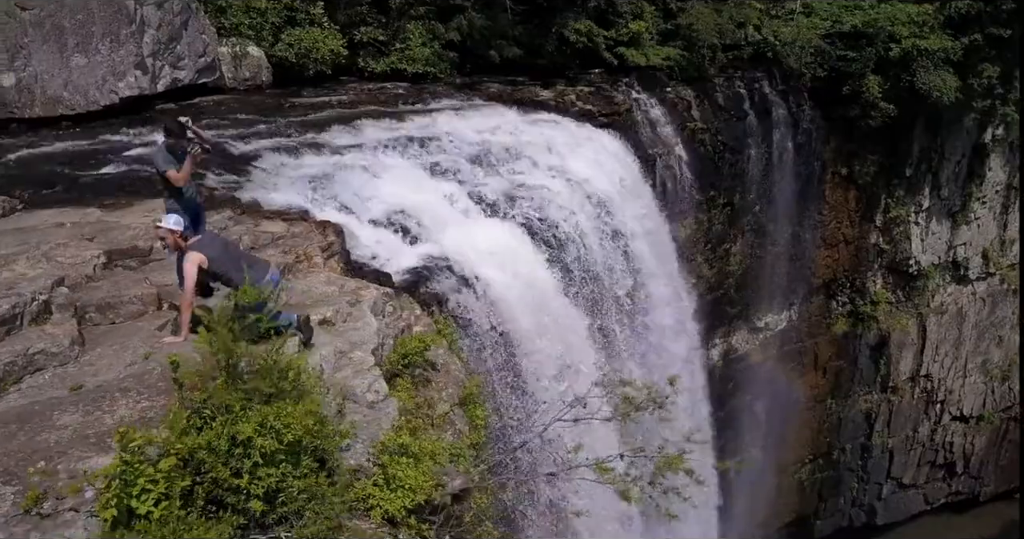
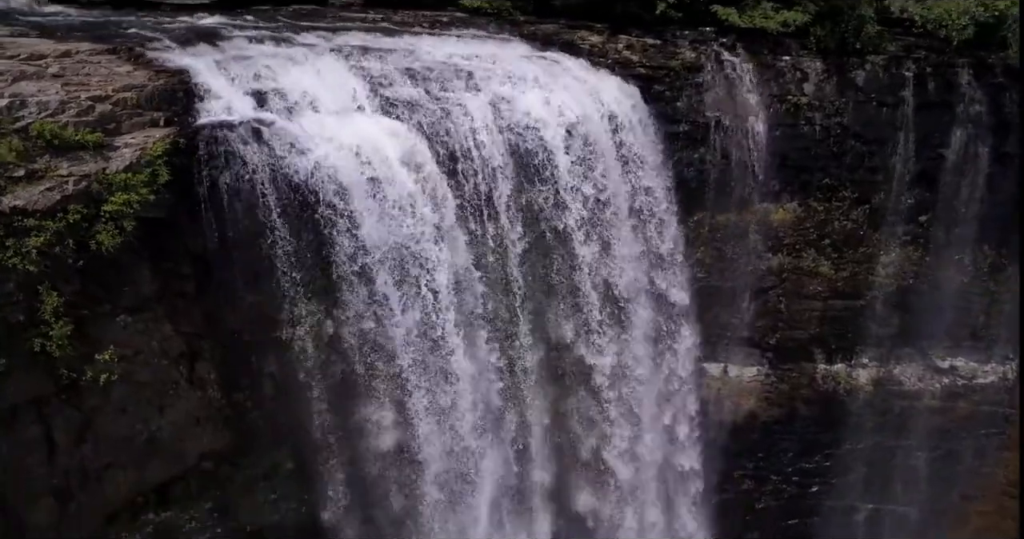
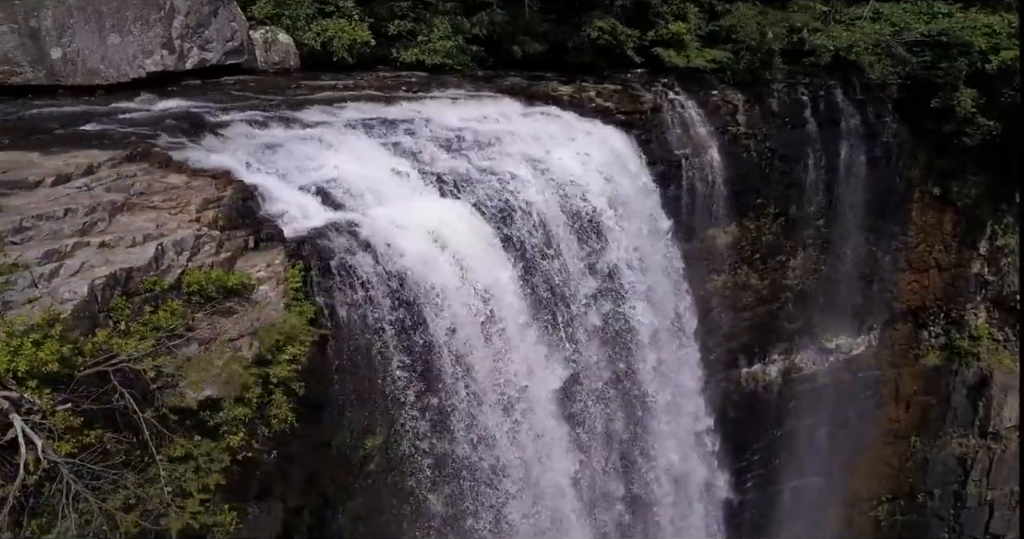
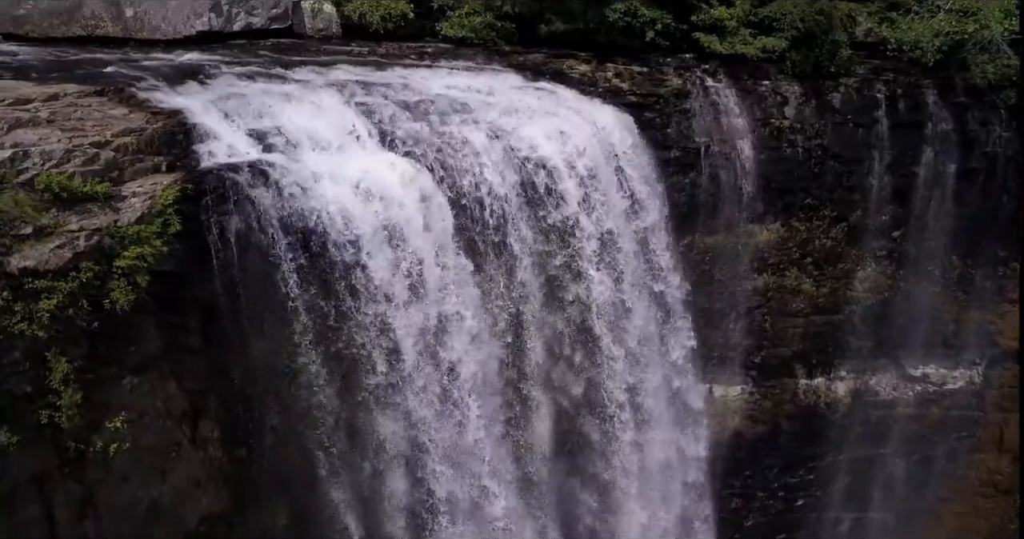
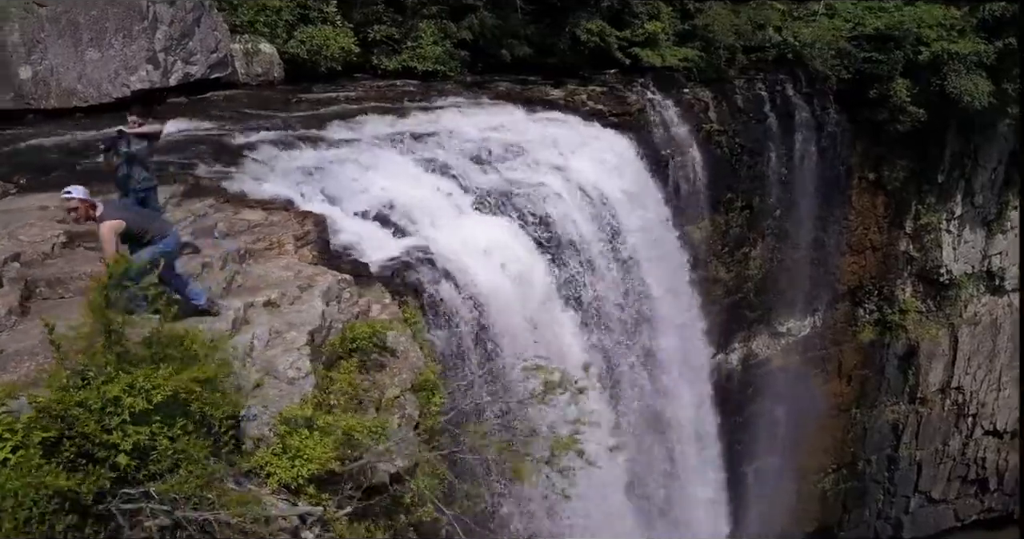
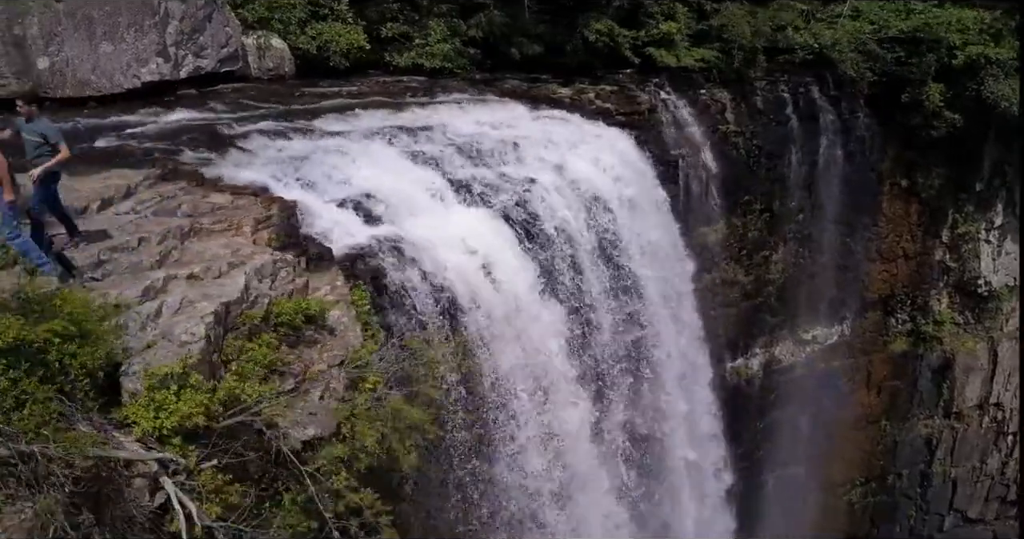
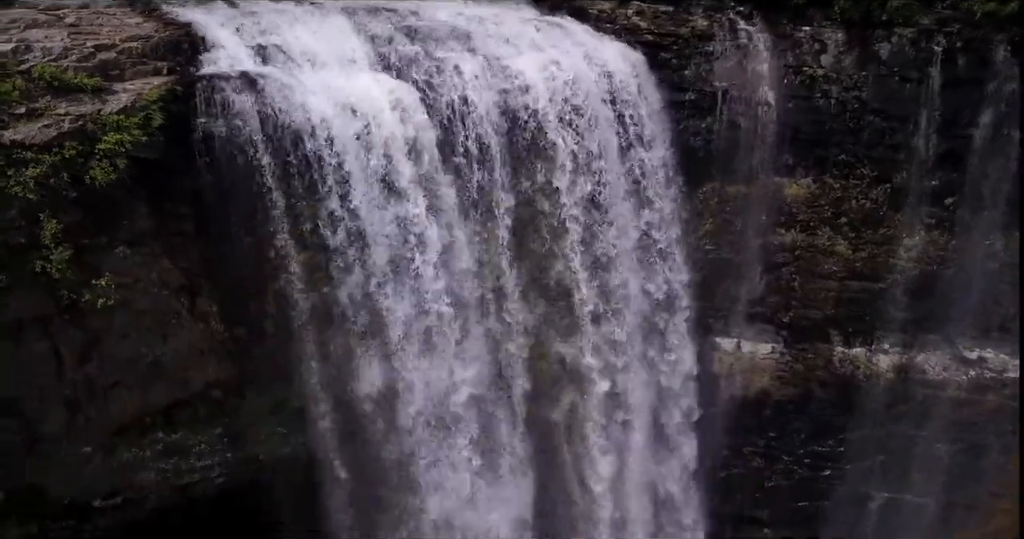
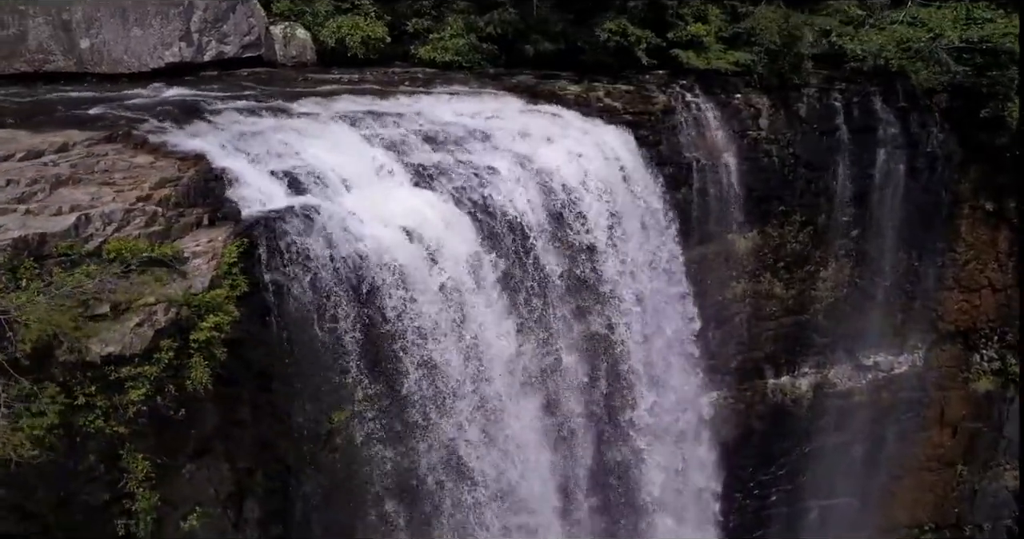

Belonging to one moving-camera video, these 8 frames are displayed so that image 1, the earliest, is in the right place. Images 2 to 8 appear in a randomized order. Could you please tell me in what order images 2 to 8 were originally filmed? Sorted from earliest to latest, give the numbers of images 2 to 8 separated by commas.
5, 6, 3, 8, 4, 2, 7
